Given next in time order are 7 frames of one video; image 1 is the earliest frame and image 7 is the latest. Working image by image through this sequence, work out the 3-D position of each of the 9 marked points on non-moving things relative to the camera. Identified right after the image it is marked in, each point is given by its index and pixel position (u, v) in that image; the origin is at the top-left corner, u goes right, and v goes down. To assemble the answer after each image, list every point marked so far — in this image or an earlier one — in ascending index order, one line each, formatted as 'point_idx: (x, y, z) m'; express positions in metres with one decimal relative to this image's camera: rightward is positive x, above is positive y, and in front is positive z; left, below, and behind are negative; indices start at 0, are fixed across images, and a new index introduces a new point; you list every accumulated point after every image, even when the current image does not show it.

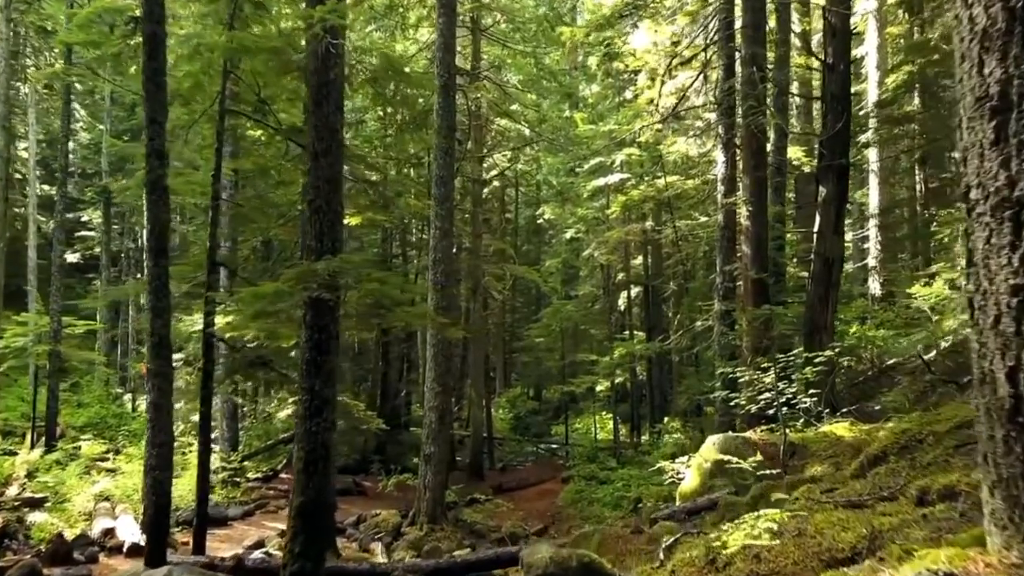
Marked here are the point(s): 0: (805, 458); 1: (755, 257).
0: (+3.0, -1.7, +7.9) m
1: (+3.8, +0.5, +12.4) m
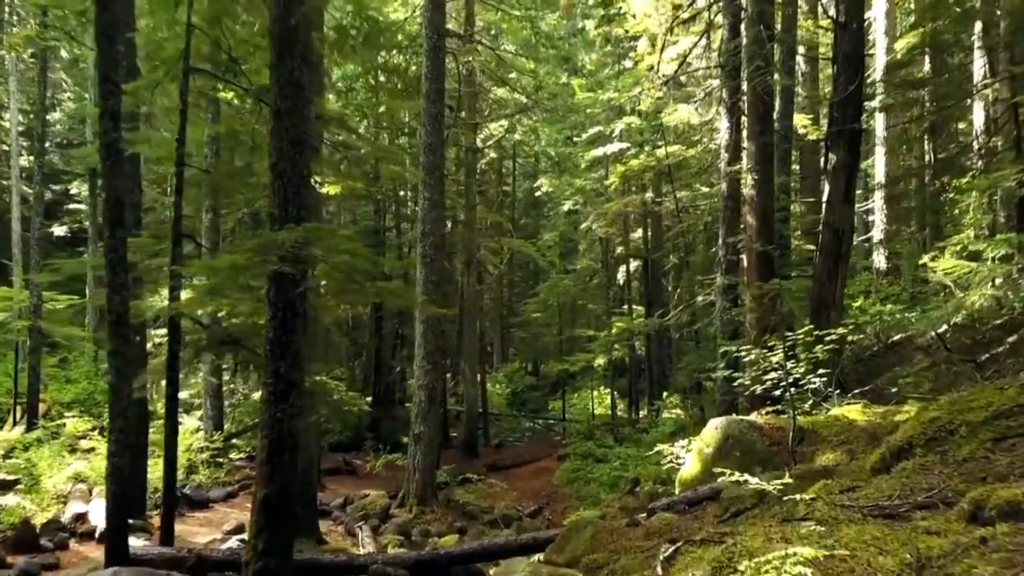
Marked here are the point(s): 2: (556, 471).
0: (+2.8, -1.5, +7.3) m
1: (+3.7, +0.9, +11.7) m
2: (+1.0, -4.3, +18.2) m
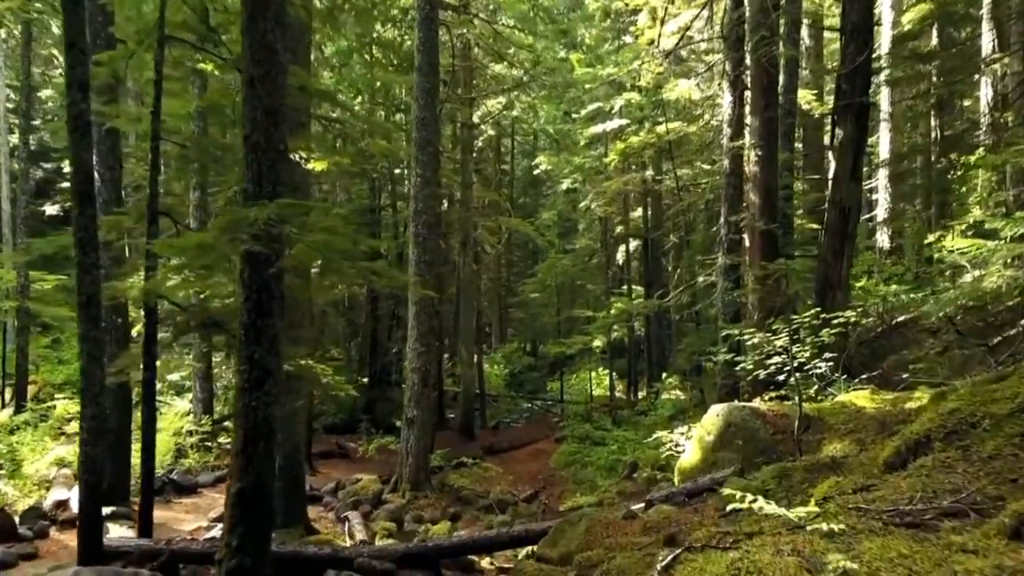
0: (+2.7, -1.3, +6.9) m
1: (+3.6, +1.2, +11.3) m
2: (+0.9, -3.8, +17.9) m
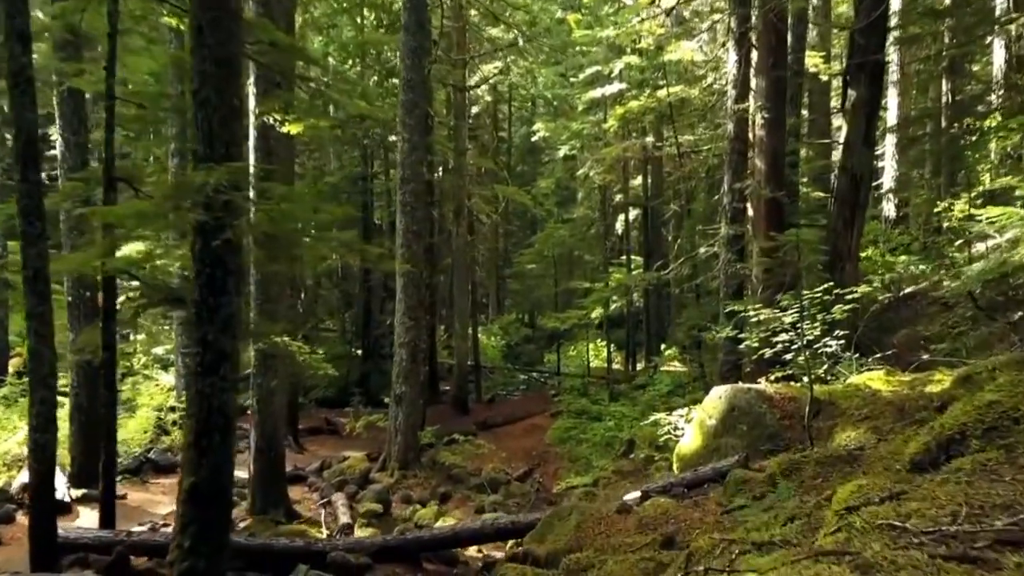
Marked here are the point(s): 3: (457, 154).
0: (+2.6, -1.1, +6.4) m
1: (+3.5, +1.5, +10.6) m
2: (+0.8, -3.2, +17.5) m
3: (-1.4, +3.4, +19.8) m
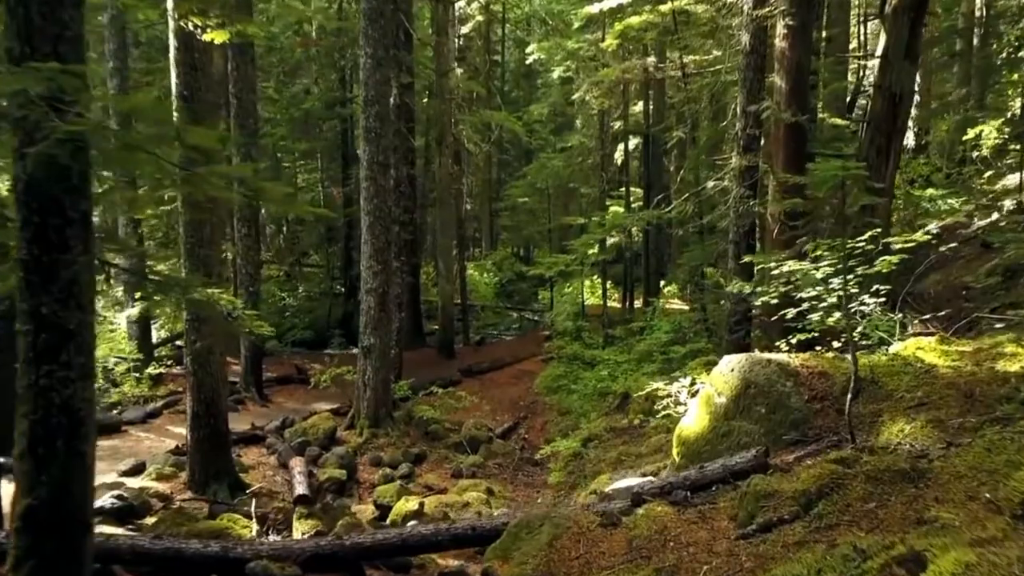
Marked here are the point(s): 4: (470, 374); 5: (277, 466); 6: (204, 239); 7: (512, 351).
0: (+2.4, -0.8, +5.0) m
1: (+3.2, +2.2, +9.1) m
2: (+0.5, -1.9, +16.3) m
3: (-1.7, +4.9, +18.0) m
4: (-0.9, -1.9, +16.8) m
5: (-3.1, -2.3, +10.3) m
6: (-3.3, +0.5, +8.4) m
7: (0.0, -1.6, +19.4) m
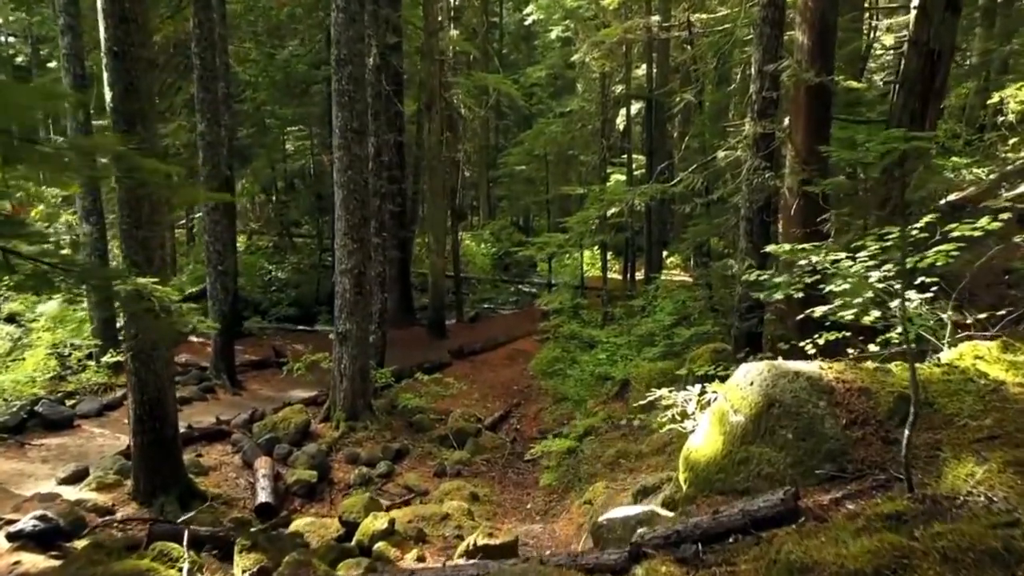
0: (+2.2, -0.8, +4.0) m
1: (+3.1, +2.4, +7.9) m
2: (+0.4, -1.4, +15.3) m
3: (-1.8, +5.4, +16.7) m
4: (-1.0, -1.4, +15.8) m
5: (-3.2, -2.1, +9.4) m
6: (-3.5, +0.6, +7.3) m
7: (-0.1, -1.0, +18.5) m
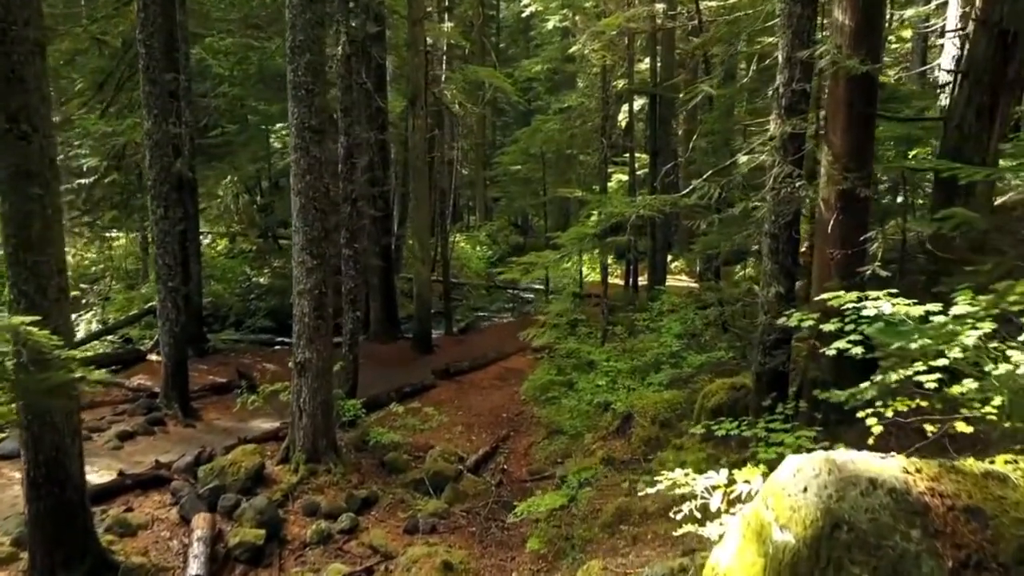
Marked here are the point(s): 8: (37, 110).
0: (+2.0, -1.1, +2.7) m
1: (+2.9, +2.1, +6.5) m
2: (+0.2, -1.6, +13.9) m
3: (-2.0, +5.2, +15.3) m
4: (-1.2, -1.6, +14.5) m
5: (-3.4, -2.4, +8.0) m
6: (-3.6, +0.4, +5.9) m
7: (-0.3, -1.2, +17.1) m
8: (-3.6, +1.3, +5.9) m
